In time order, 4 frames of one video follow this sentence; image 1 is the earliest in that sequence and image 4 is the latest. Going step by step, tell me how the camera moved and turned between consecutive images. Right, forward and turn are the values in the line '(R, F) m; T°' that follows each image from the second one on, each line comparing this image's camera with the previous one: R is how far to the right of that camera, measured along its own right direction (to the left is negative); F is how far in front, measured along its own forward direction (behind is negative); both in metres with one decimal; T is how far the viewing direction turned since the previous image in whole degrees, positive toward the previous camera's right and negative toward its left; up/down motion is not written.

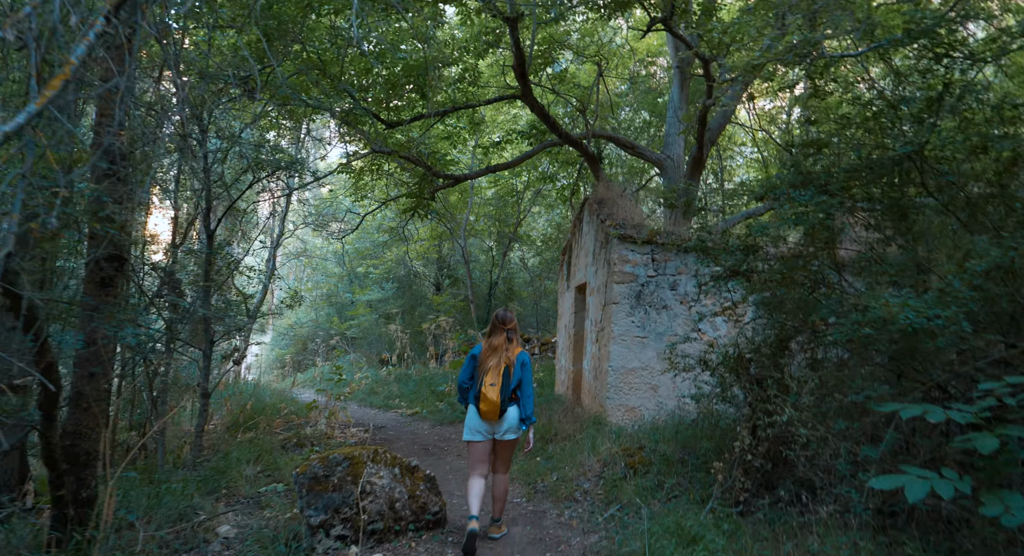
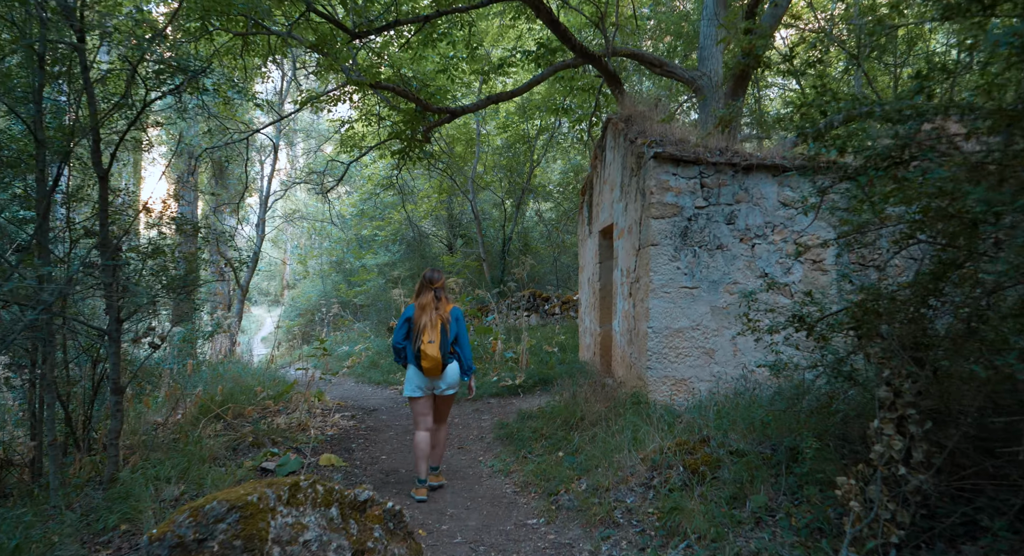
(+0.1, +1.6) m; -2°
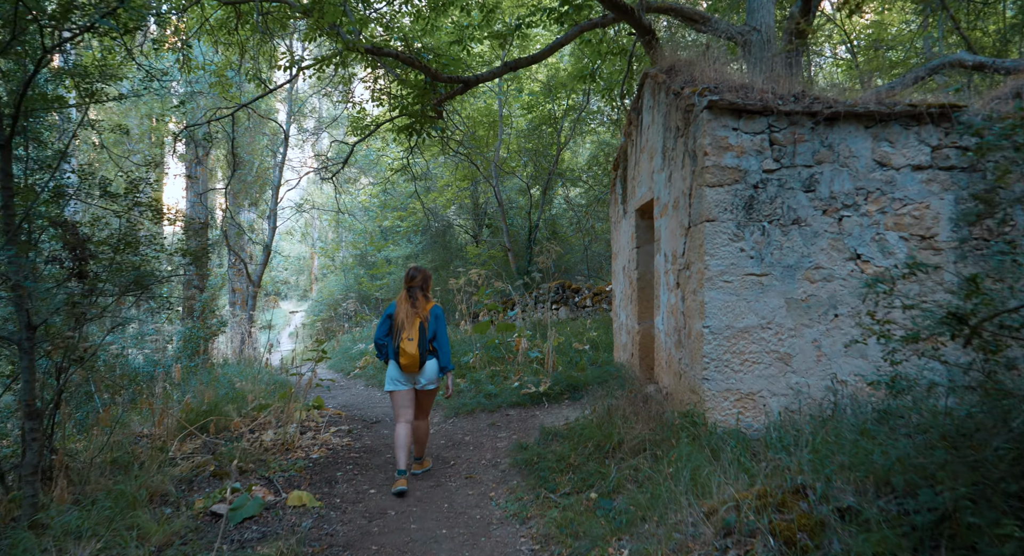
(+0.1, +1.1) m; -3°
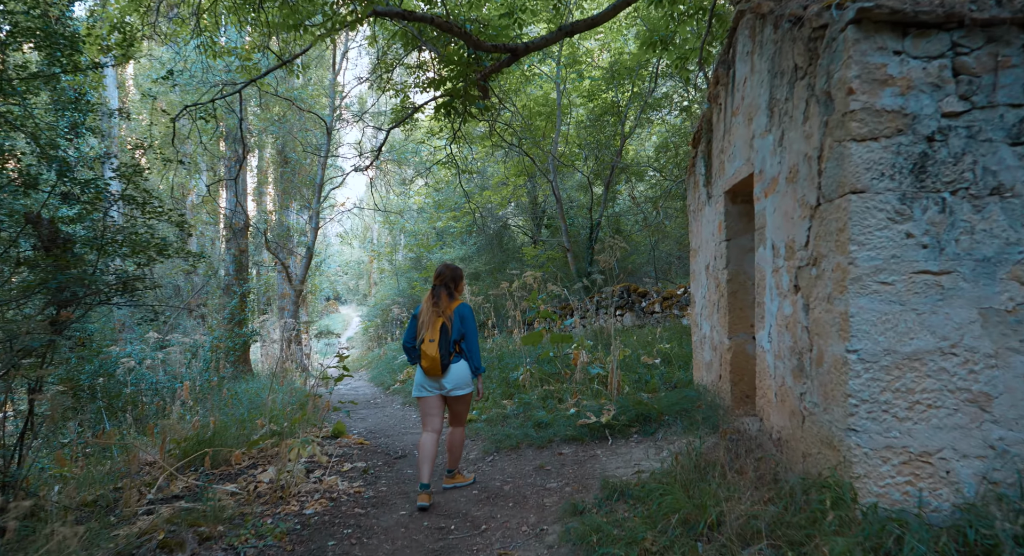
(+0.1, +1.3) m; -6°
